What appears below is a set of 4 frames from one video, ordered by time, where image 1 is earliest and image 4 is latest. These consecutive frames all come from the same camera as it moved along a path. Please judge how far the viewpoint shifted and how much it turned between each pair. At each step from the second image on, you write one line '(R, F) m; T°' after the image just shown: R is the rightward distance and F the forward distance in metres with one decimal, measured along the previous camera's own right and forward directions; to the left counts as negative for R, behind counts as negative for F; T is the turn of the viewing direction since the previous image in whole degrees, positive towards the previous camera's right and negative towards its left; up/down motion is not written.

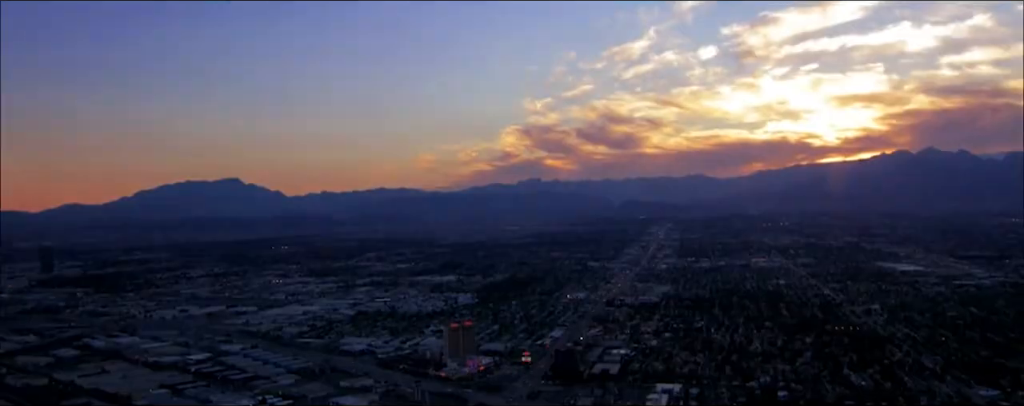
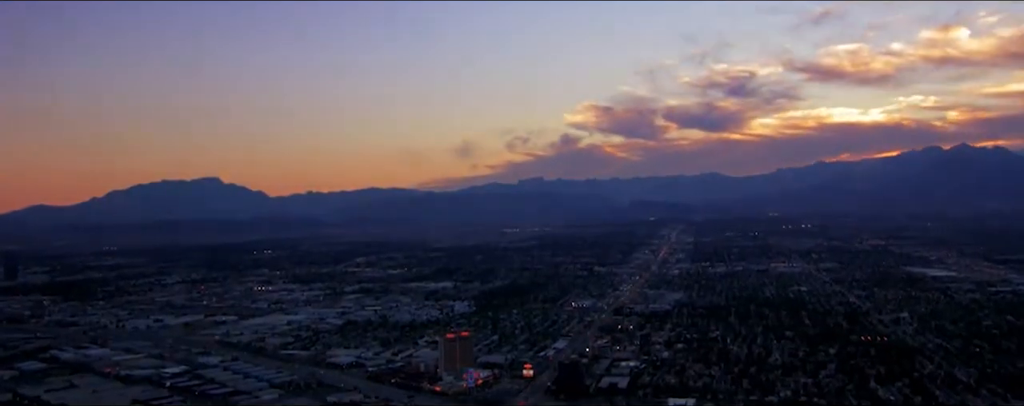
(+0.1, +1.4) m; 0°
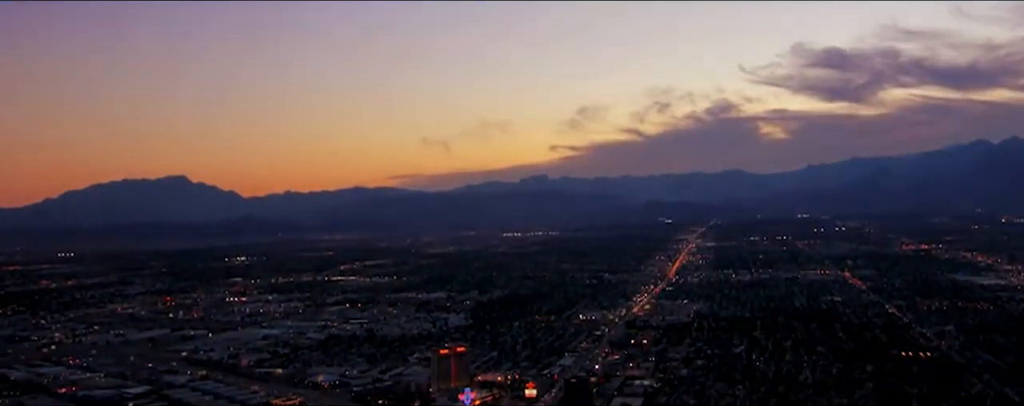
(+0.2, +1.7) m; -1°
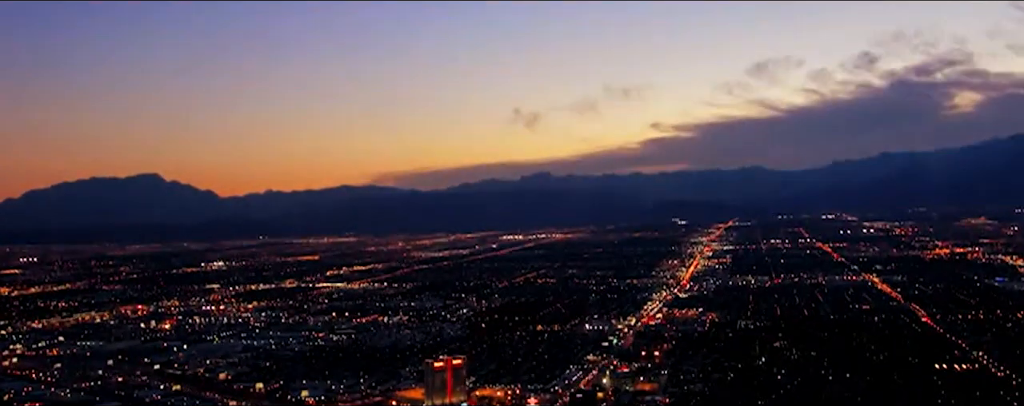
(+0.1, +1.2) m; -1°
